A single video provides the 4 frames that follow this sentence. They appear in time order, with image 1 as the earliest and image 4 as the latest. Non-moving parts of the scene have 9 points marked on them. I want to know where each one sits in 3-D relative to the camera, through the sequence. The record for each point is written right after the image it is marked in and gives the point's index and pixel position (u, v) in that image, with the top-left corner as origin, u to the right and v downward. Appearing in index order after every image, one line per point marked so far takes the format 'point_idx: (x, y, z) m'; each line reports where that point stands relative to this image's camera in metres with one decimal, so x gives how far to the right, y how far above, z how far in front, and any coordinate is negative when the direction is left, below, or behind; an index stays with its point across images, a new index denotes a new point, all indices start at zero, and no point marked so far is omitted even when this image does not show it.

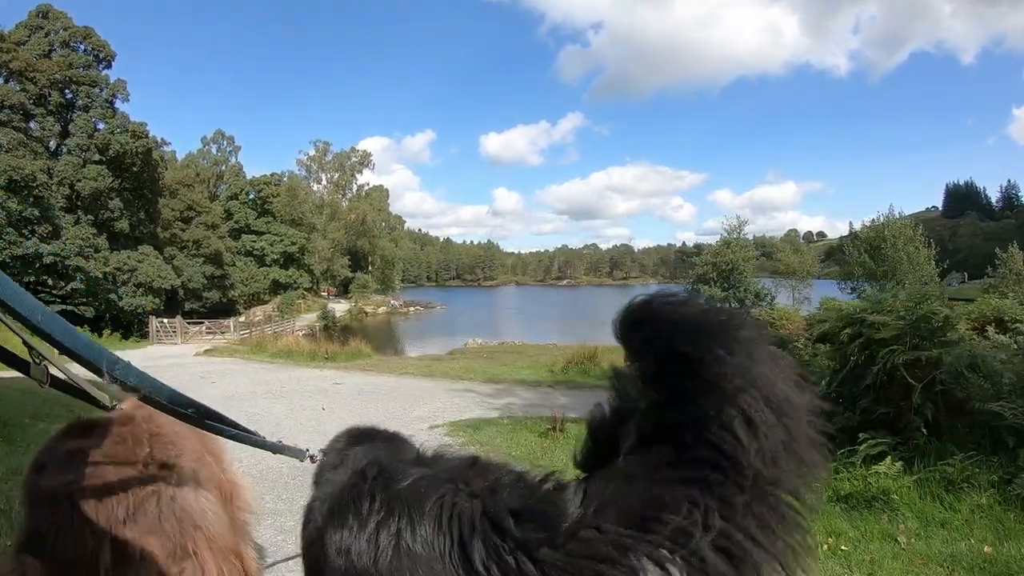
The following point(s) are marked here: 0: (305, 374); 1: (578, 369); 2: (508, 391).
0: (-5.7, -2.4, +17.2) m
1: (+1.8, -2.2, +16.7) m
2: (-0.1, -2.2, +13.1) m
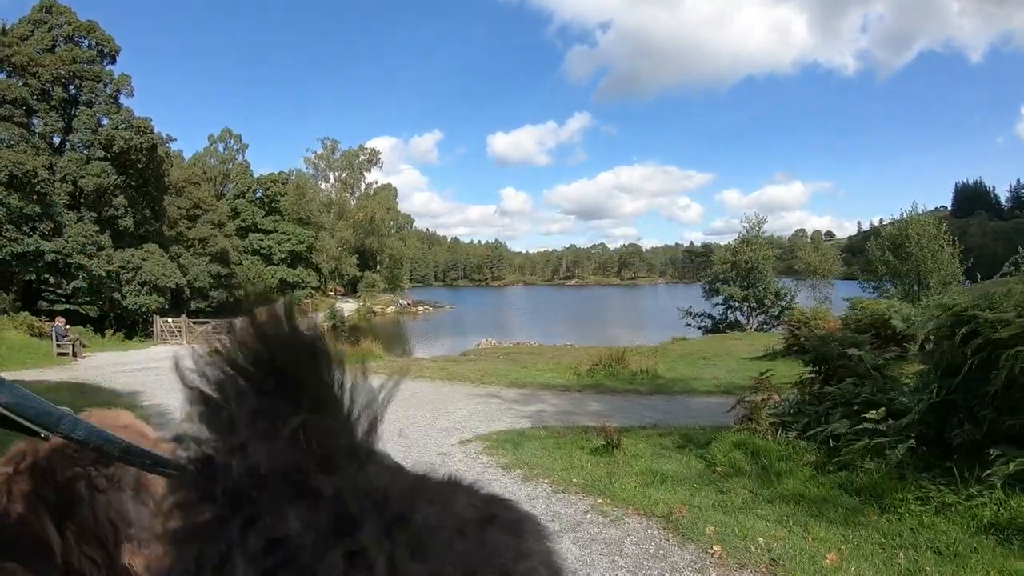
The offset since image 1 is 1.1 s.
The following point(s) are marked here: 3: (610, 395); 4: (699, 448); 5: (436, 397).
0: (-5.1, -2.3, +16.2) m
1: (+2.4, -2.1, +15.6) m
2: (+0.5, -2.1, +12.0) m
3: (+2.0, -2.2, +12.8) m
4: (+2.4, -2.0, +7.7) m
5: (-1.4, -2.0, +11.5) m
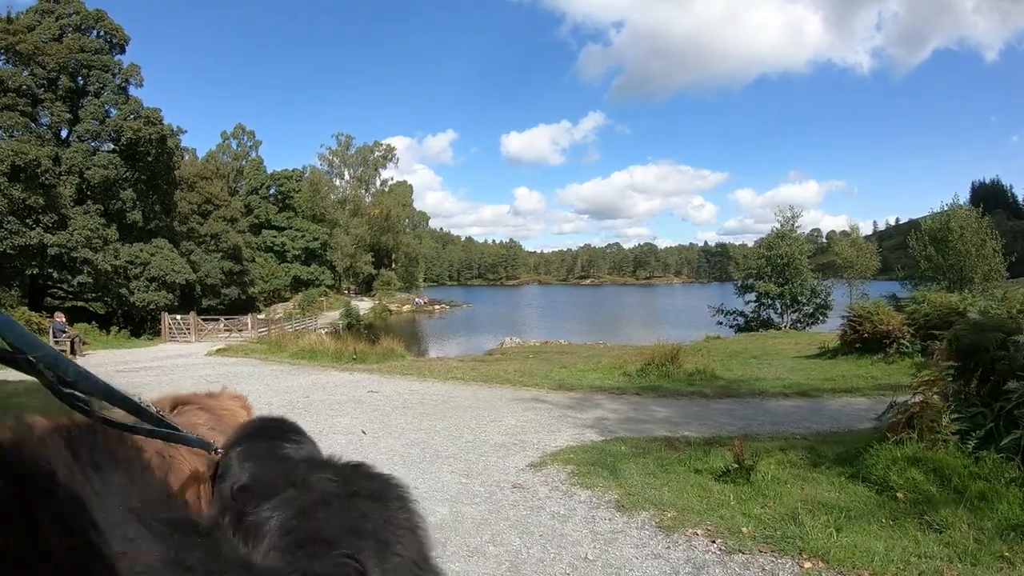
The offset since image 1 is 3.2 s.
0: (-4.2, -2.1, +14.6) m
1: (+3.3, -1.9, +13.9) m
2: (+1.3, -1.9, +10.3) m
3: (+2.8, -2.0, +11.0) m
4: (+3.2, -1.7, +6.0) m
5: (-0.6, -1.8, +9.8) m
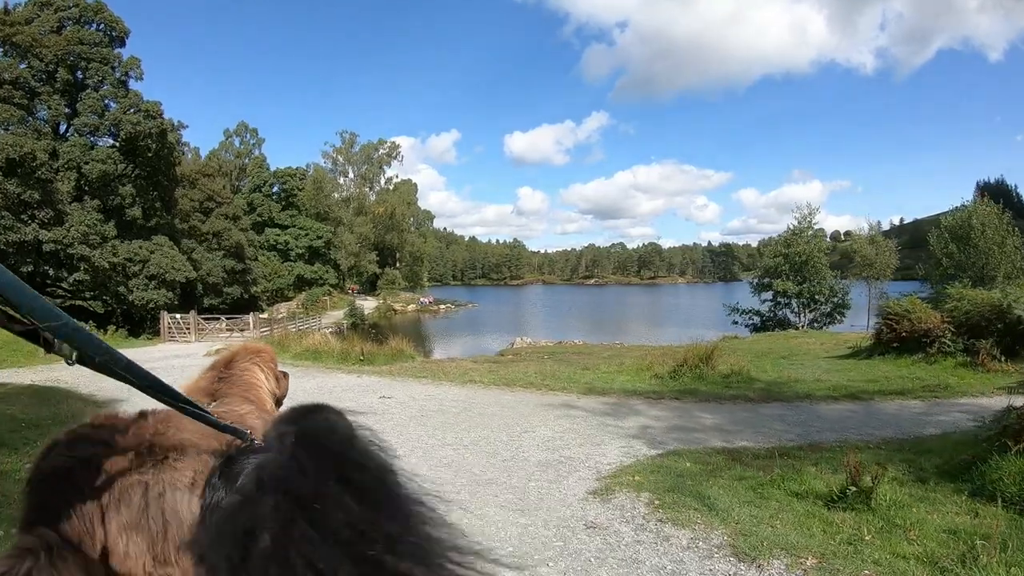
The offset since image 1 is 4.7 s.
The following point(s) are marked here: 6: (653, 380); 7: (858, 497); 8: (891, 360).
0: (-3.8, -2.0, +13.6) m
1: (+3.7, -1.8, +12.8) m
2: (+1.7, -1.8, +9.3) m
3: (+3.3, -1.9, +10.0) m
4: (+3.6, -1.6, +4.9) m
5: (-0.2, -1.7, +8.8) m
6: (+2.9, -1.9, +12.7) m
7: (+2.3, -1.5, +4.3) m
8: (+10.9, -2.1, +17.6) m
